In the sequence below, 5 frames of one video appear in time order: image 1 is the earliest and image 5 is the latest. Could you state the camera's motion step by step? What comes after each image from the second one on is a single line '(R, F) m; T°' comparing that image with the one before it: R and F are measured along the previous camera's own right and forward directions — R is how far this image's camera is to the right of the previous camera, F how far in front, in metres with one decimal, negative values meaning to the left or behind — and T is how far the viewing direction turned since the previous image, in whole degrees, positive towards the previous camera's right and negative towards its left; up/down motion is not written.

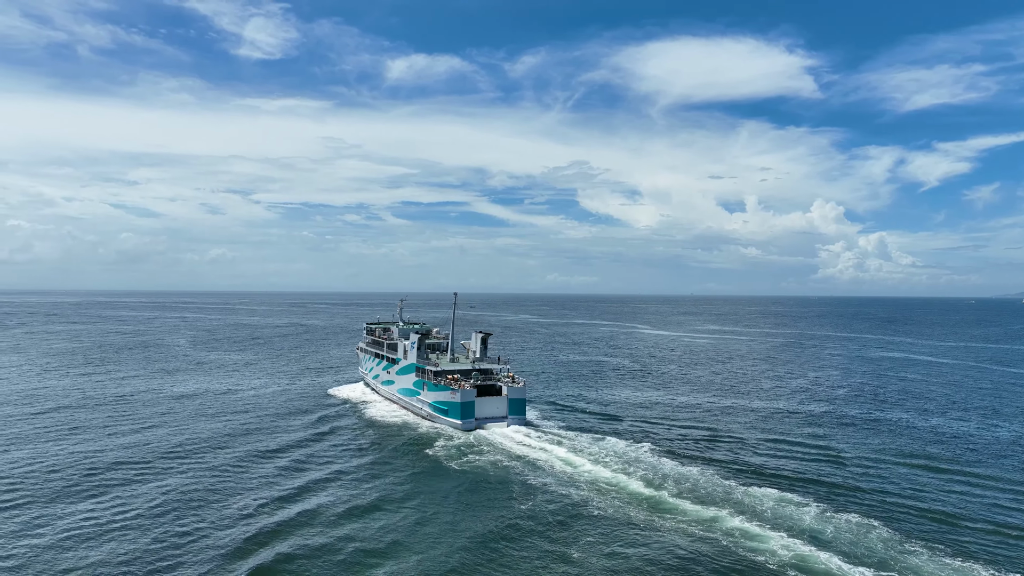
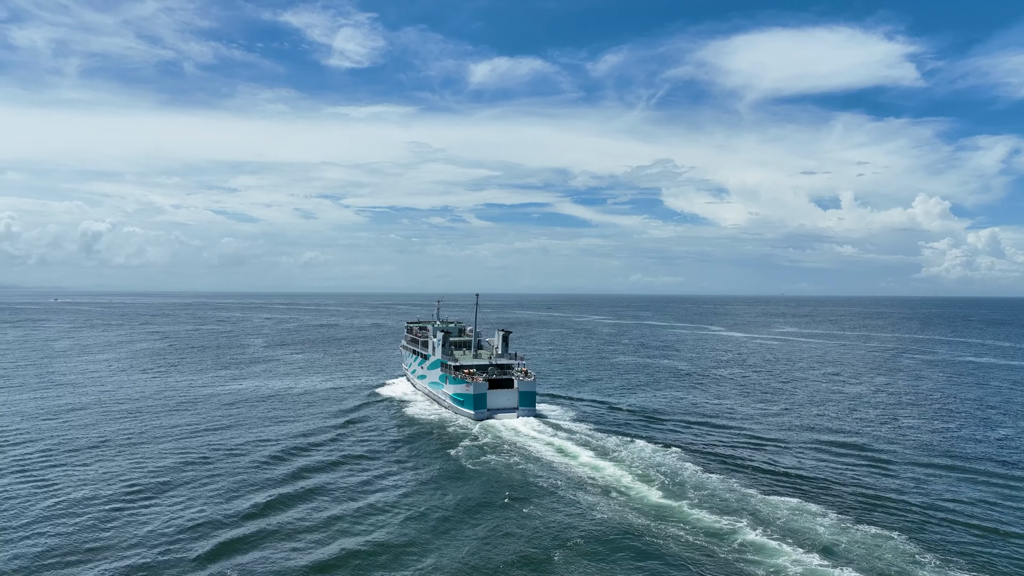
(+2.6, -0.1) m; -7°
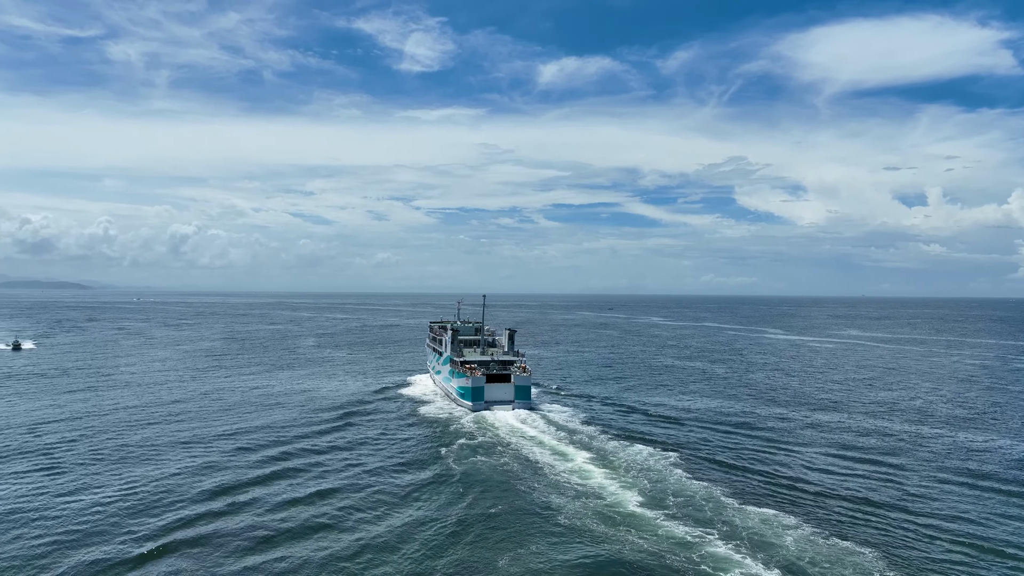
(+3.9, -0.3) m; -5°
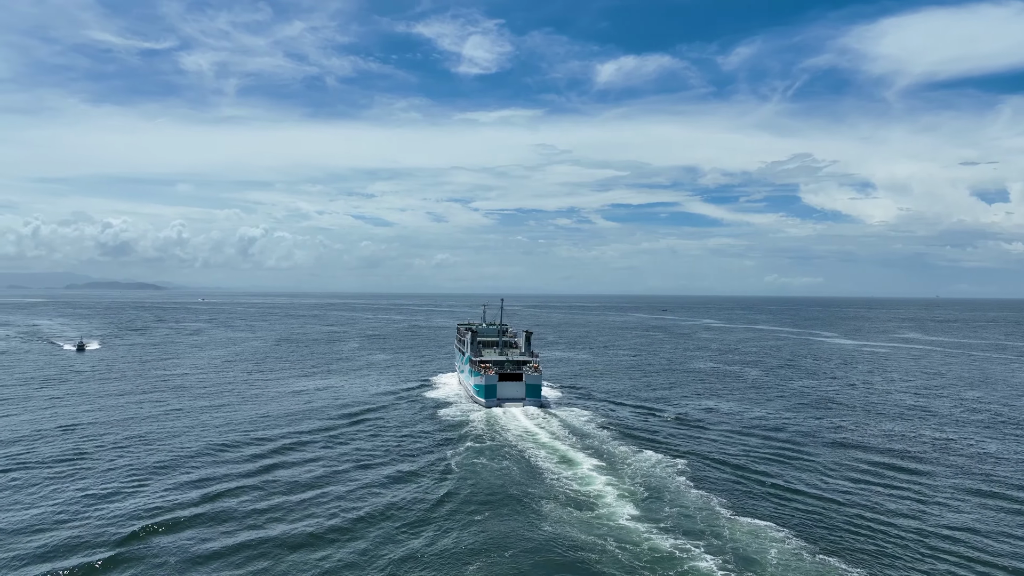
(+2.8, -0.5) m; -5°
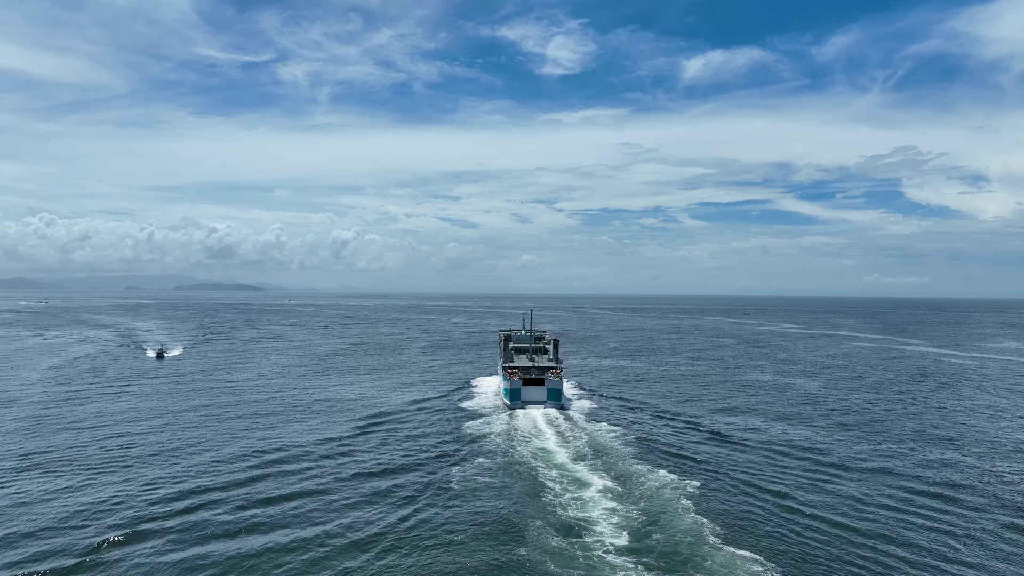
(+2.8, +2.1) m; -7°
